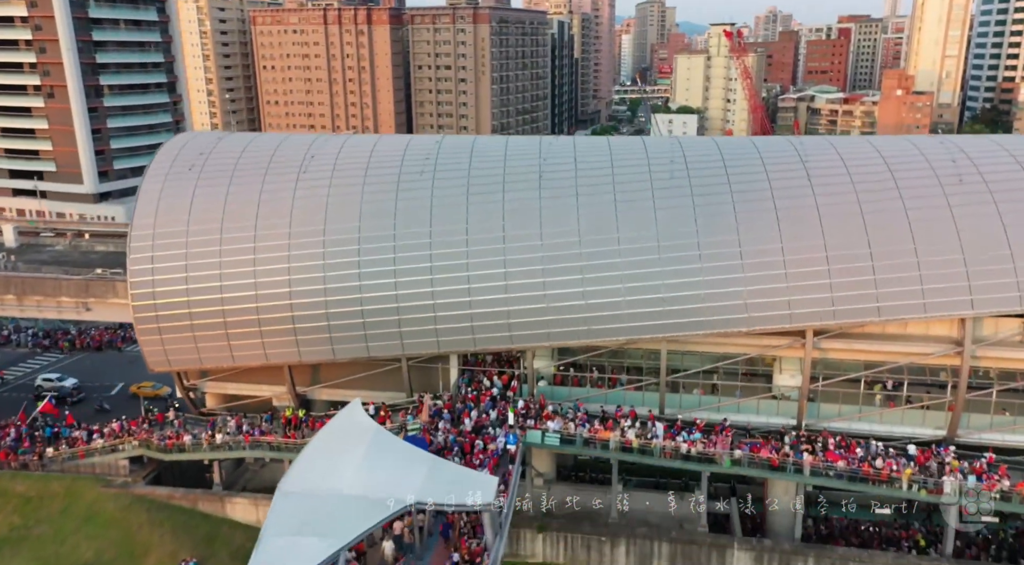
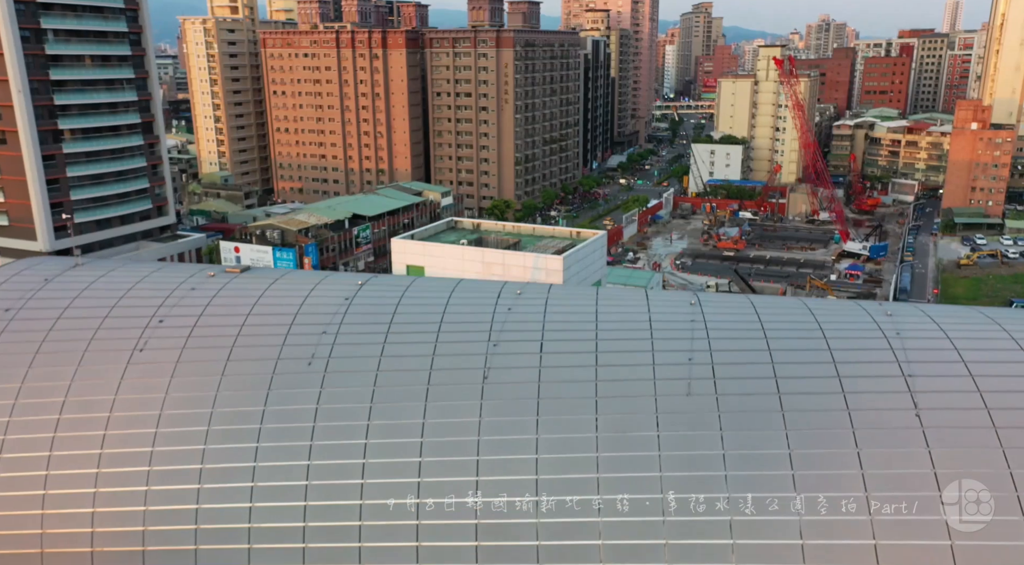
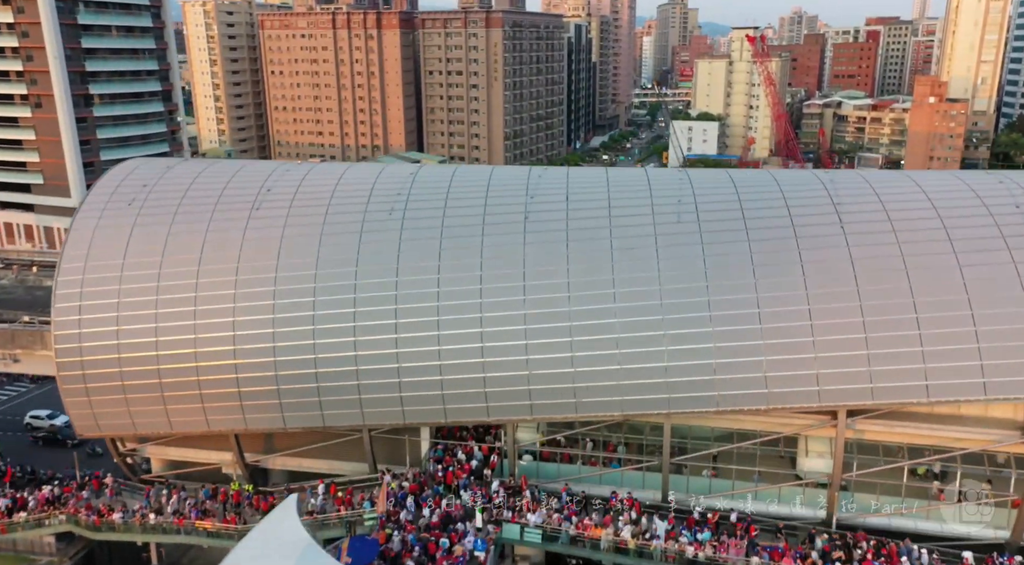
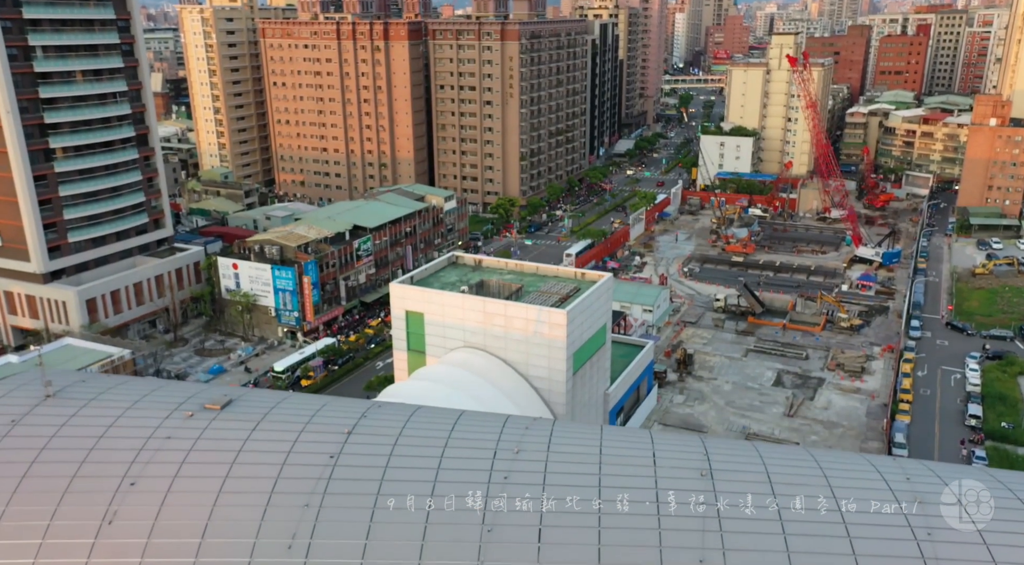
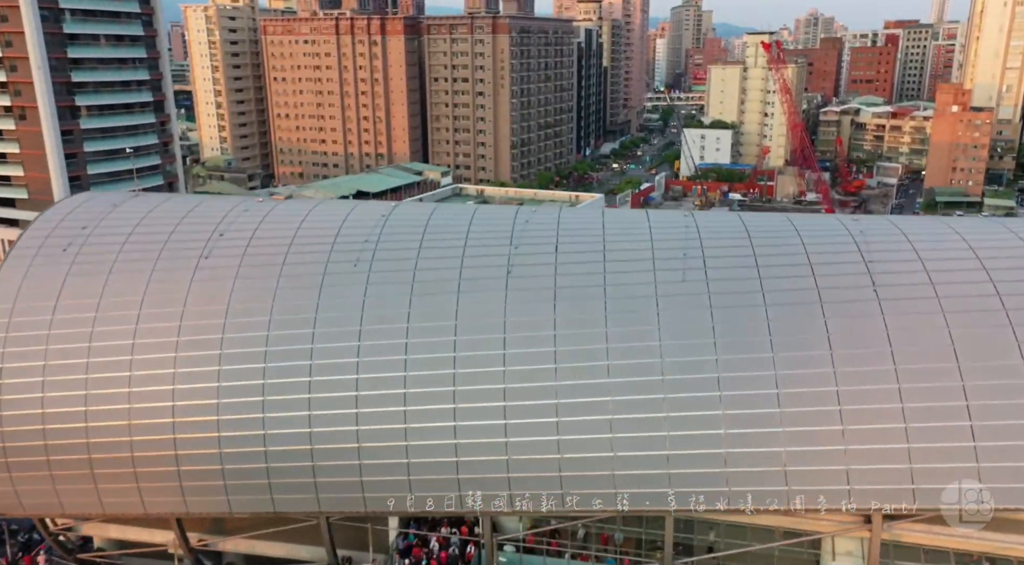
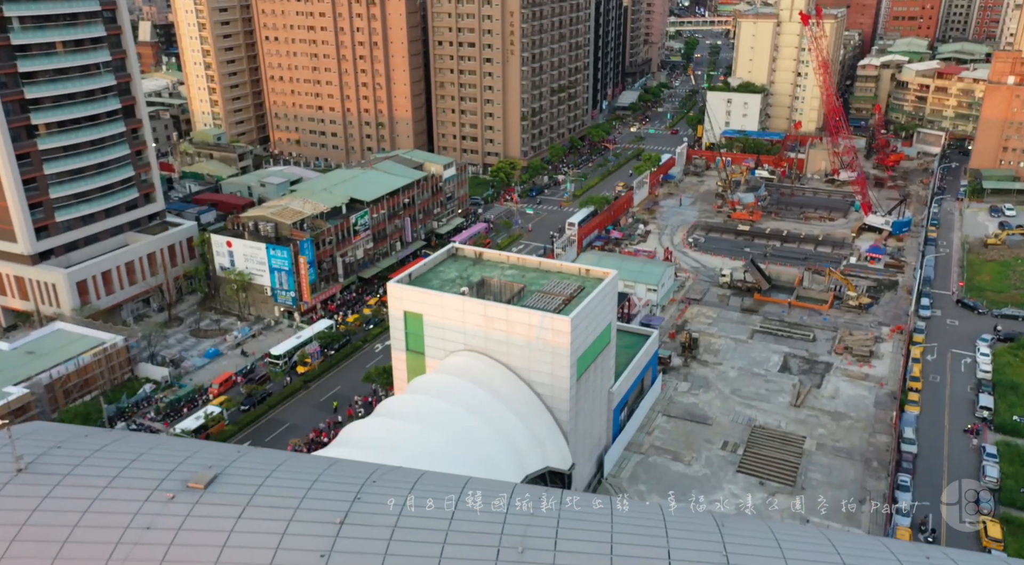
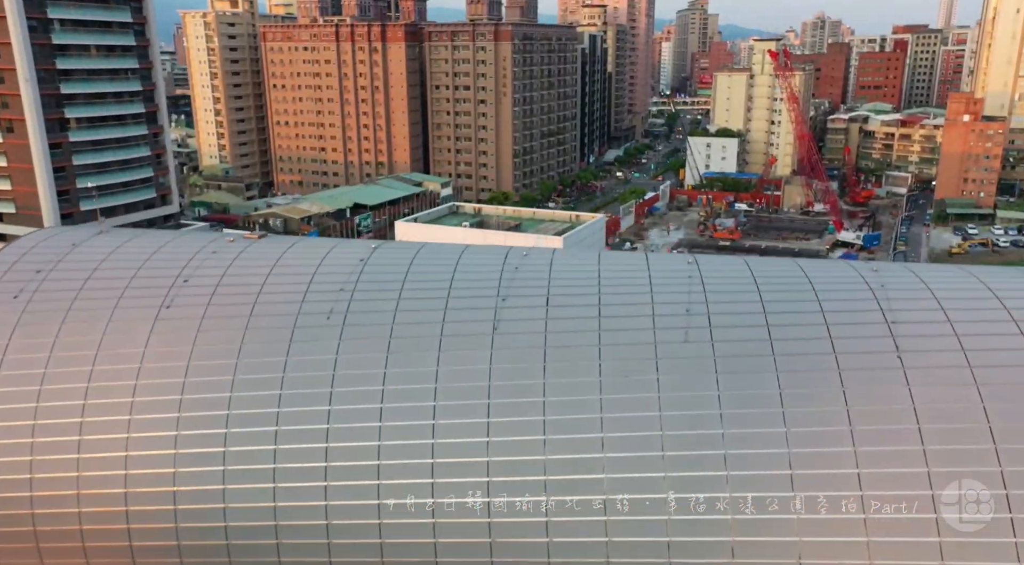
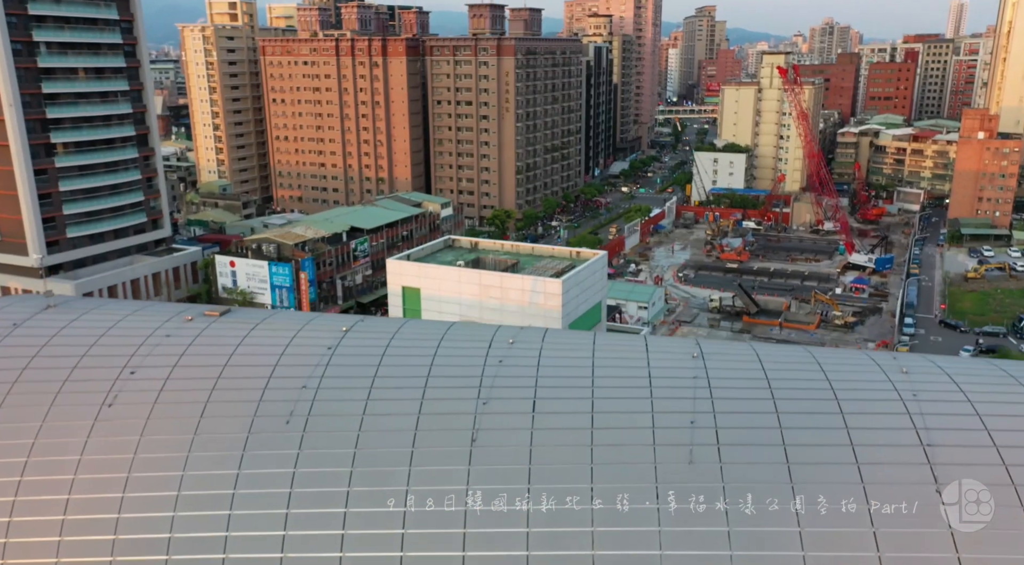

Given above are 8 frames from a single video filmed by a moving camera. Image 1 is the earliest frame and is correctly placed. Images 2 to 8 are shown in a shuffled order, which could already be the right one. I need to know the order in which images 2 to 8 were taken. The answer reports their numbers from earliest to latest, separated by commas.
3, 5, 7, 2, 8, 4, 6
